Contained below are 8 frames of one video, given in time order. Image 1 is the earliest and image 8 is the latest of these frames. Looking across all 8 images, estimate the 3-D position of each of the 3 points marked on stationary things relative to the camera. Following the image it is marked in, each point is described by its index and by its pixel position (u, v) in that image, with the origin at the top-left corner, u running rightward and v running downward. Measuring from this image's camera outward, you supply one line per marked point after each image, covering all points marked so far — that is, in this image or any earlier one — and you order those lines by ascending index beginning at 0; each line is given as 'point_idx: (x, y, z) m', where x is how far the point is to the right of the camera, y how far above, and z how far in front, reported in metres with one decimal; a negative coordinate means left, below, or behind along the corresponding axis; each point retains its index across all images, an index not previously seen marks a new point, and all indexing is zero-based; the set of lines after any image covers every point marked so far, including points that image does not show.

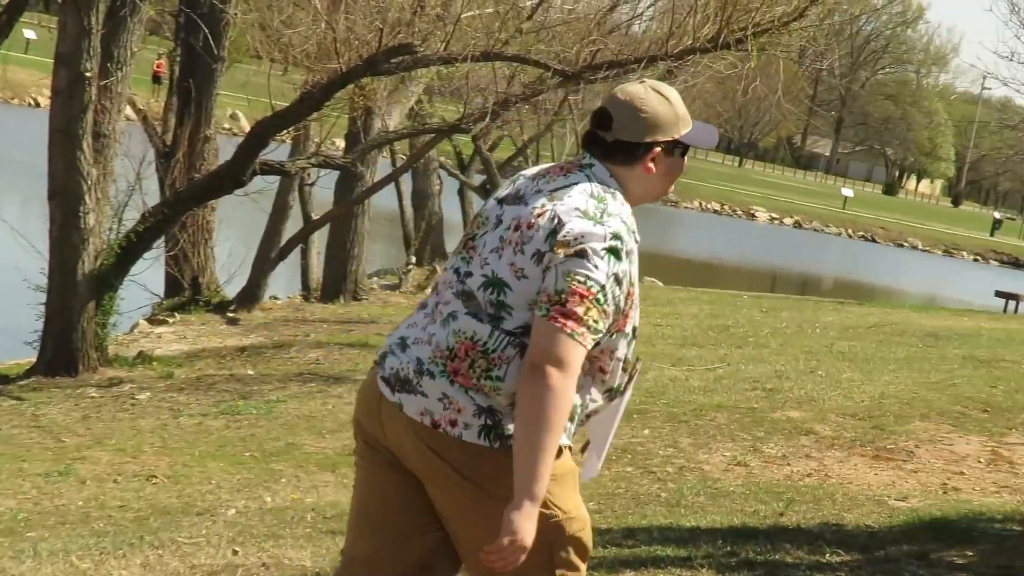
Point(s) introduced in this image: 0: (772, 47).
0: (+2.4, +2.3, +11.1) m
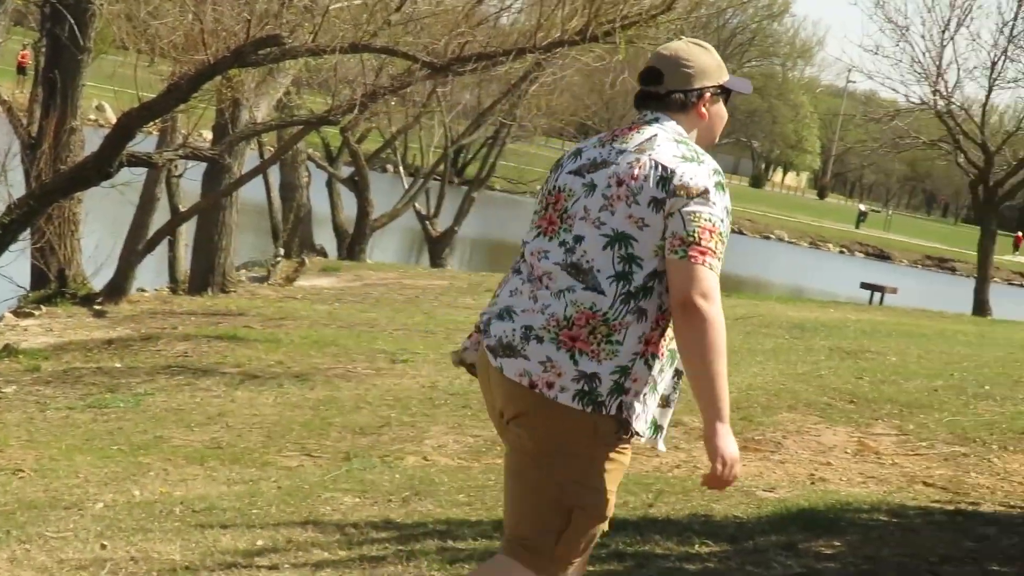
0: (+1.2, +2.3, +11.1) m
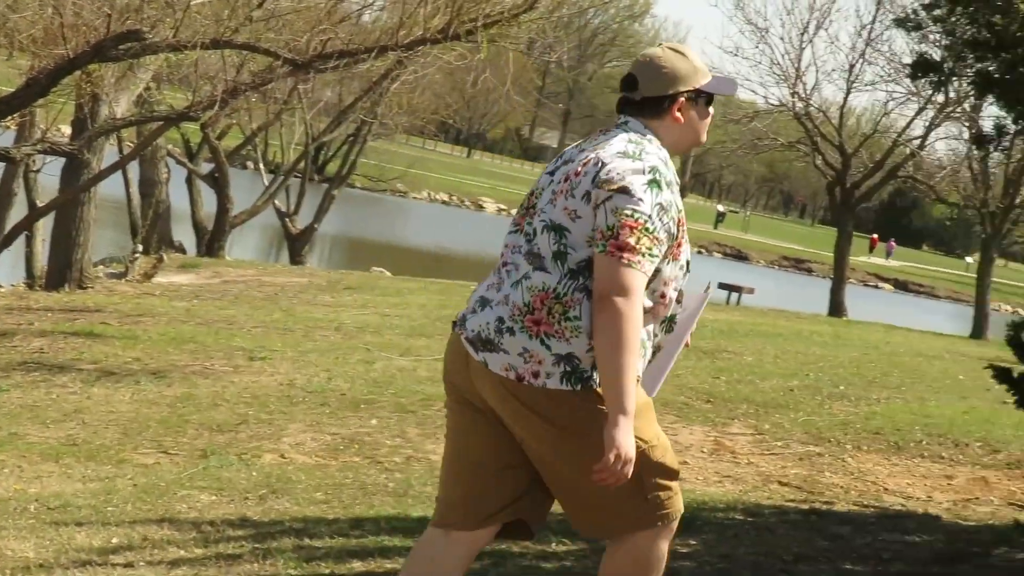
0: (-0.1, +2.3, +11.2) m
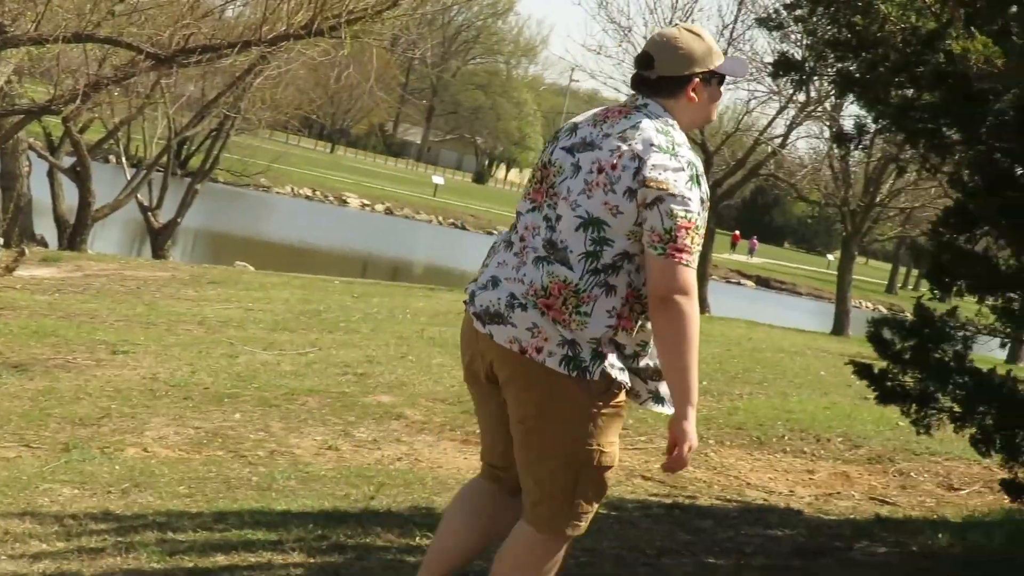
0: (-1.4, +2.4, +11.4) m
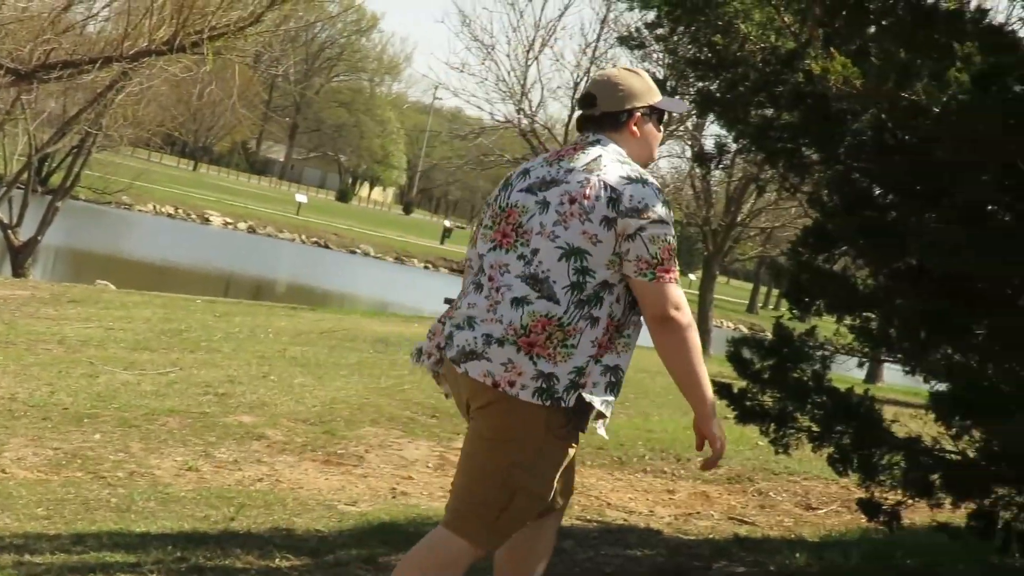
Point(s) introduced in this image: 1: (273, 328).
0: (-2.7, +2.2, +11.4) m
1: (-3.2, -0.5, +15.6) m
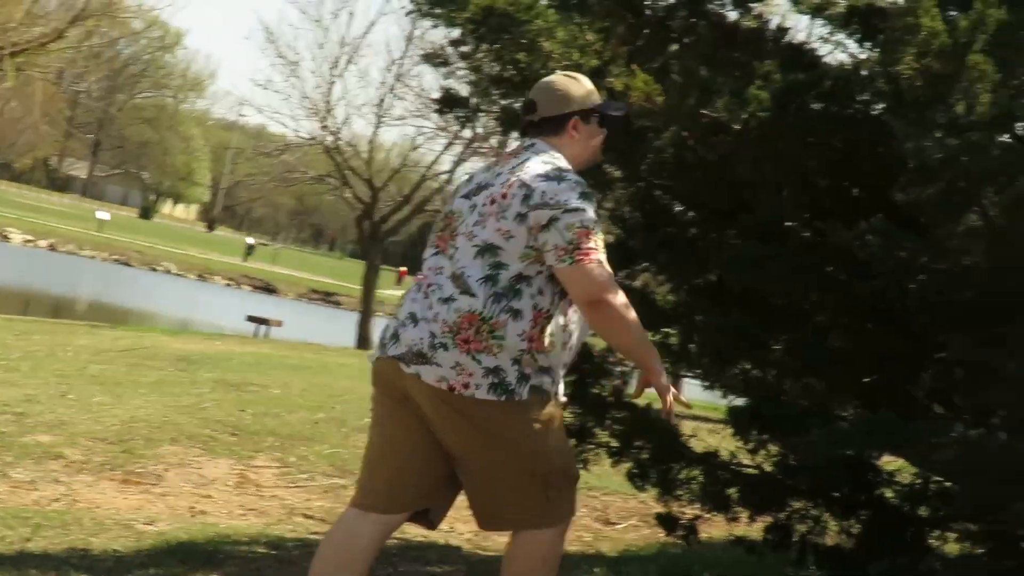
0: (-4.6, +2.0, +11.7) m
1: (-5.8, -0.8, +15.6) m
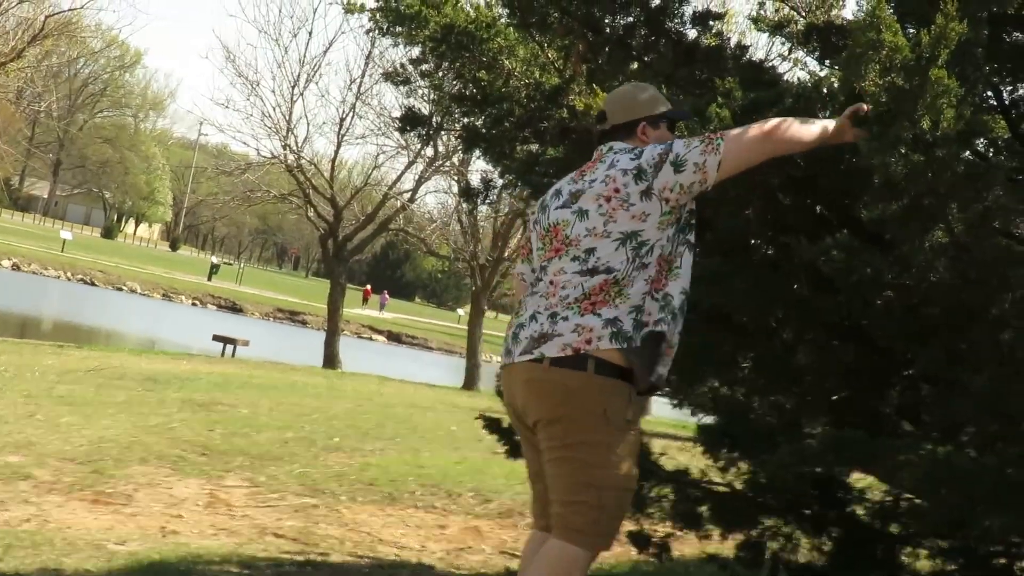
0: (-5.0, +1.9, +11.7) m
1: (-6.2, -1.0, +15.6) m
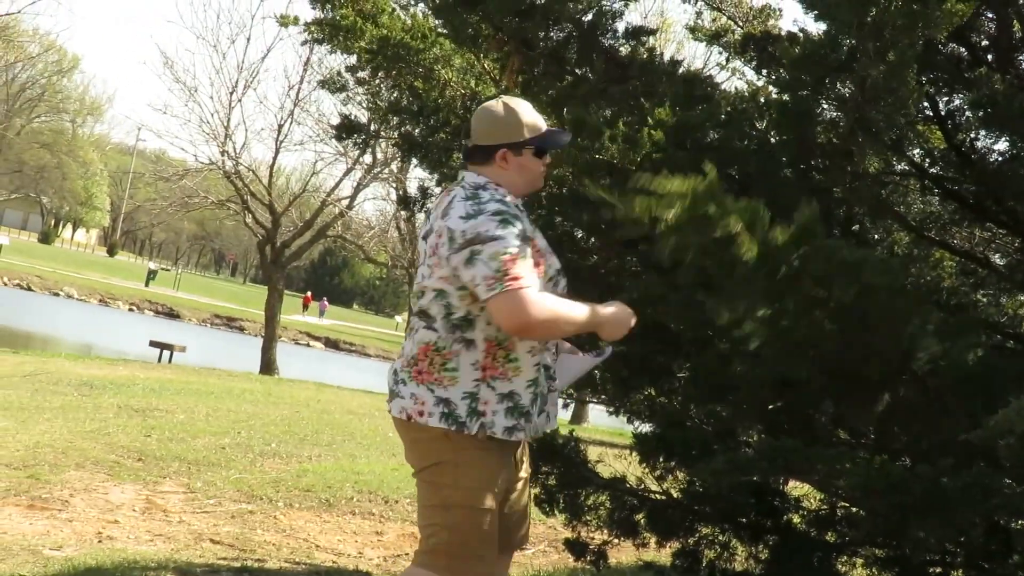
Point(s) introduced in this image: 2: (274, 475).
0: (-5.6, +1.8, +11.9) m
1: (-7.1, -1.1, +15.7) m
2: (-1.8, -1.4, +8.8) m
